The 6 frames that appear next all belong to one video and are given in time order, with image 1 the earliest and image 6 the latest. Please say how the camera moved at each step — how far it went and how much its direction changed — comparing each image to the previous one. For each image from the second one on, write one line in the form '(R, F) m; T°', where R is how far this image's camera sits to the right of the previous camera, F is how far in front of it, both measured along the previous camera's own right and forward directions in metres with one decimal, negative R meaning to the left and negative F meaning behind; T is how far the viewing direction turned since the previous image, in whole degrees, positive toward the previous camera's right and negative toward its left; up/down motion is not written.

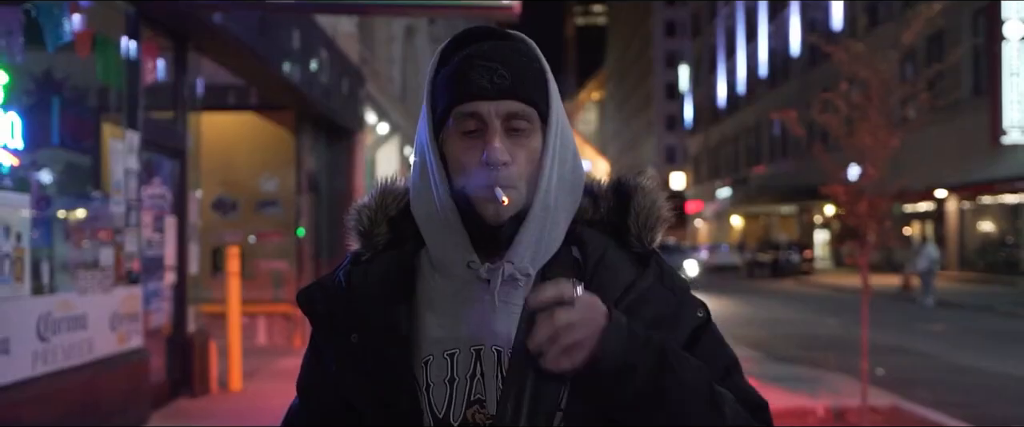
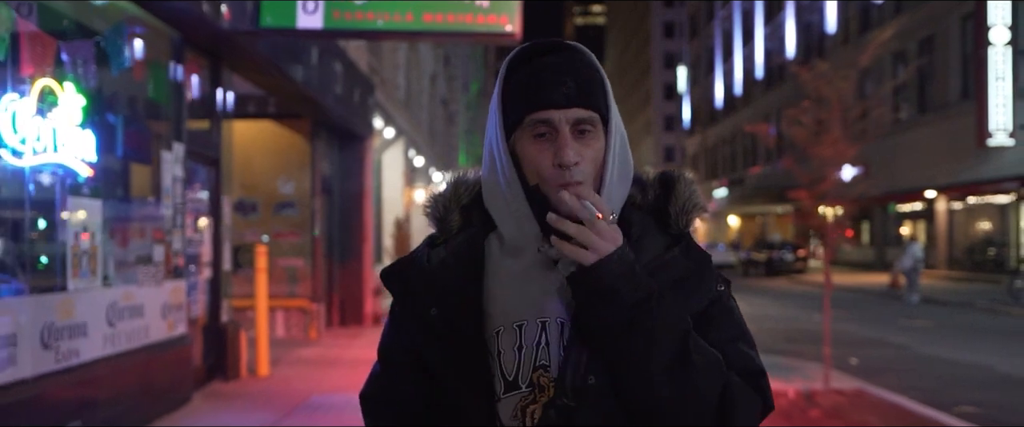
(0.0, -0.9) m; 0°
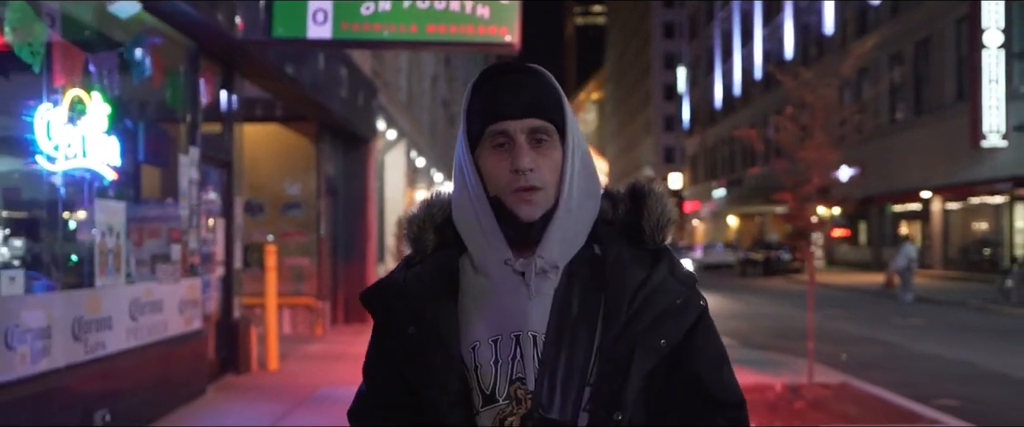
(0.0, -0.4) m; 0°
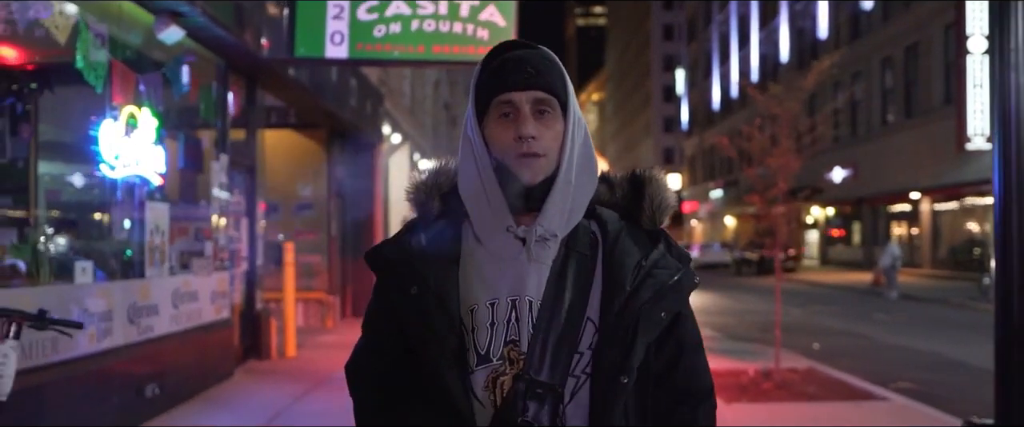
(0.0, -0.9) m; 0°
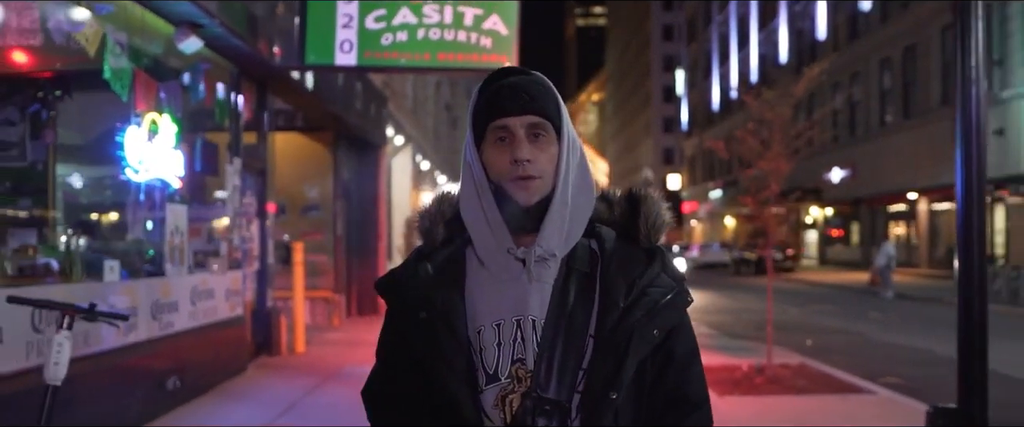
(0.0, -0.4) m; 0°
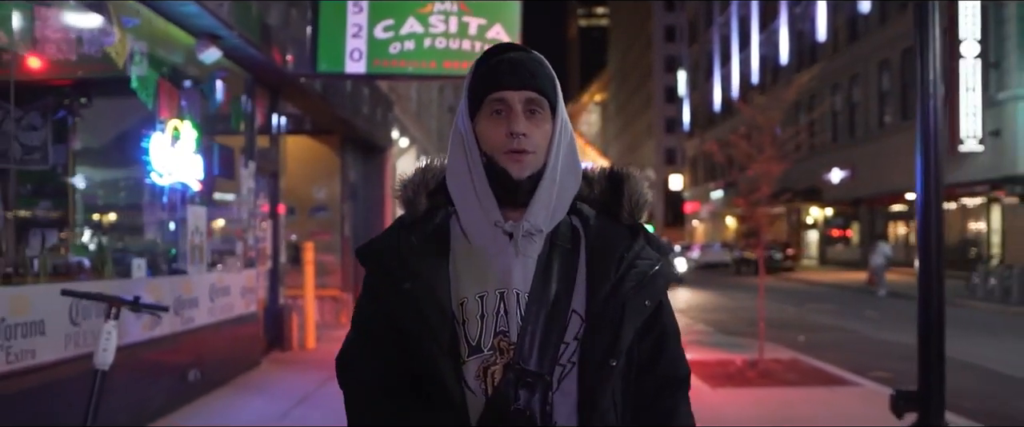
(0.0, -0.4) m; 0°
